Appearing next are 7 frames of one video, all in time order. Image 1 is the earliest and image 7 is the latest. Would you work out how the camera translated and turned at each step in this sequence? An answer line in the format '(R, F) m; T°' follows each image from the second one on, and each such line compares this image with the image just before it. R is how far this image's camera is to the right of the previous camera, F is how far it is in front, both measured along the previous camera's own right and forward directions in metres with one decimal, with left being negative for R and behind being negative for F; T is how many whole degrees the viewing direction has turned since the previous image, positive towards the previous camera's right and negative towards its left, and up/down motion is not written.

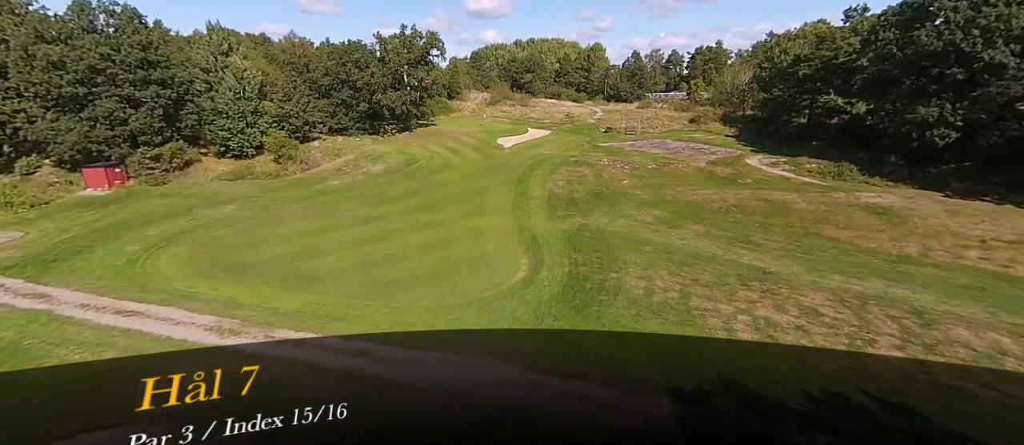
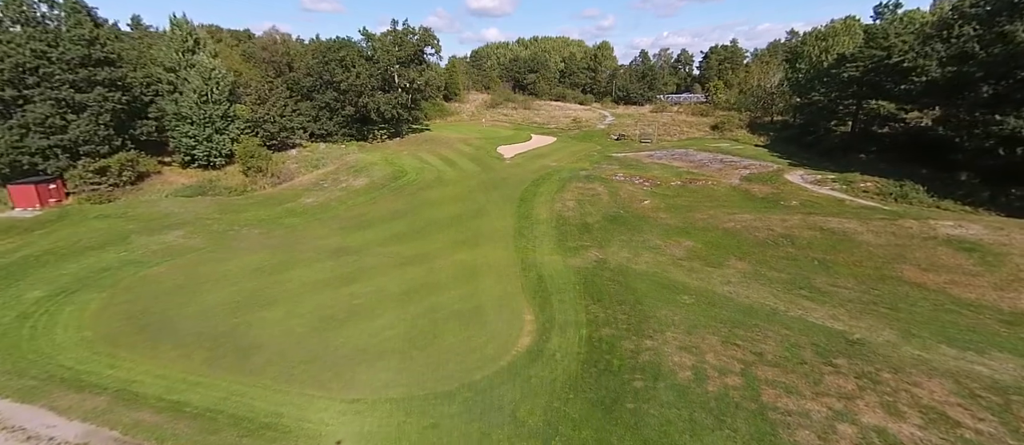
(0.0, +4.0) m; 0°
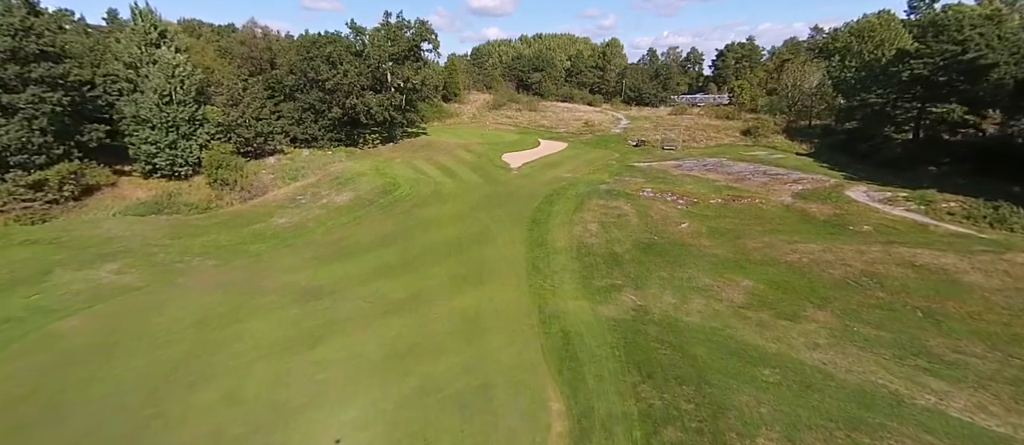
(-0.5, +3.9) m; 0°
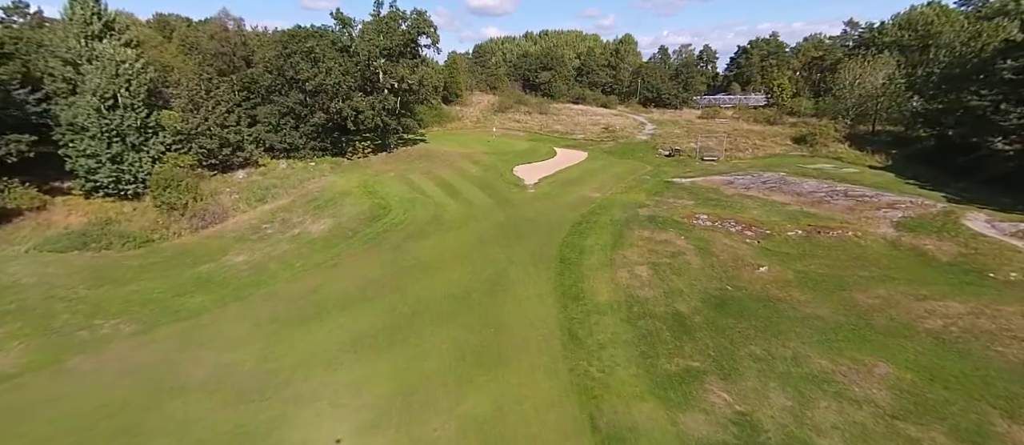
(-0.8, +4.6) m; 0°
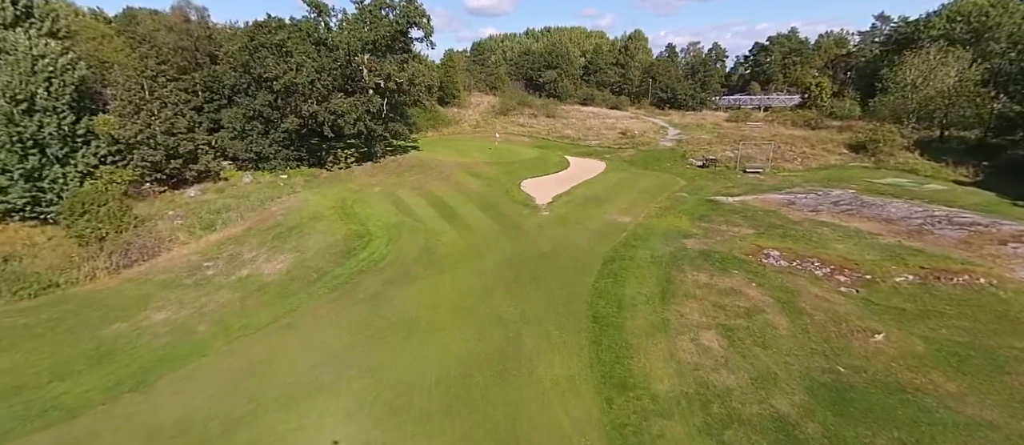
(-0.5, +4.1) m; 0°
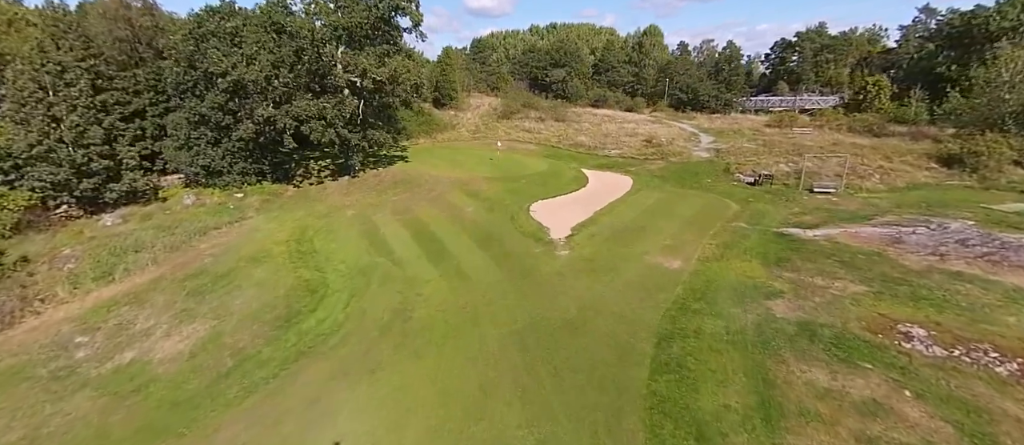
(-0.2, +4.5) m; 0°
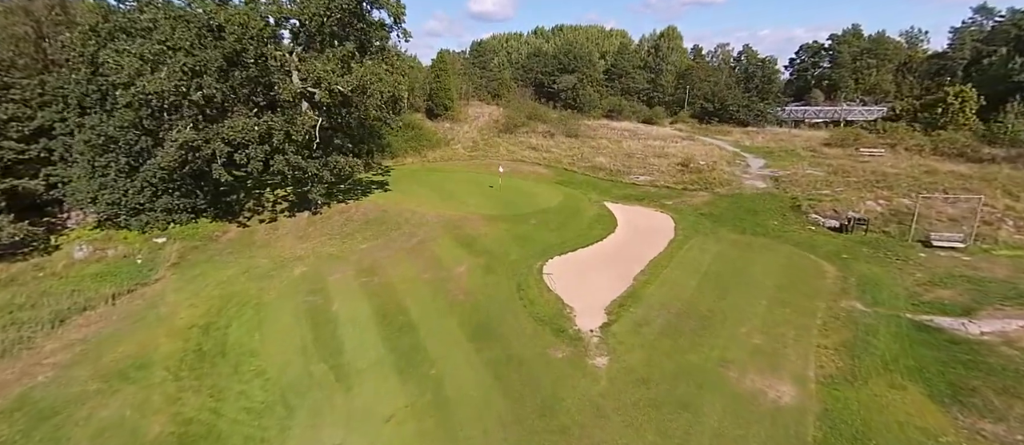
(-0.2, +4.7) m; 0°
